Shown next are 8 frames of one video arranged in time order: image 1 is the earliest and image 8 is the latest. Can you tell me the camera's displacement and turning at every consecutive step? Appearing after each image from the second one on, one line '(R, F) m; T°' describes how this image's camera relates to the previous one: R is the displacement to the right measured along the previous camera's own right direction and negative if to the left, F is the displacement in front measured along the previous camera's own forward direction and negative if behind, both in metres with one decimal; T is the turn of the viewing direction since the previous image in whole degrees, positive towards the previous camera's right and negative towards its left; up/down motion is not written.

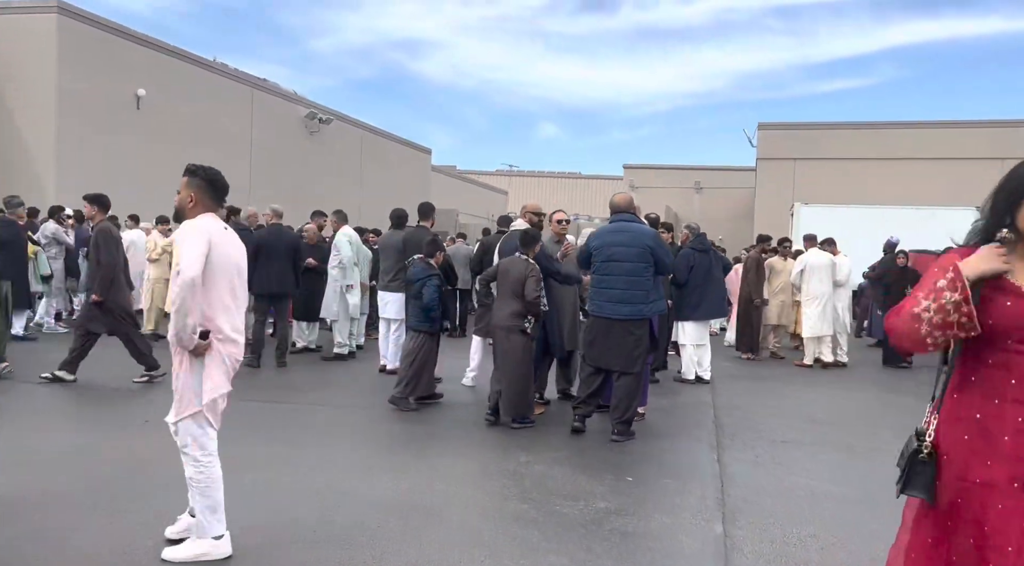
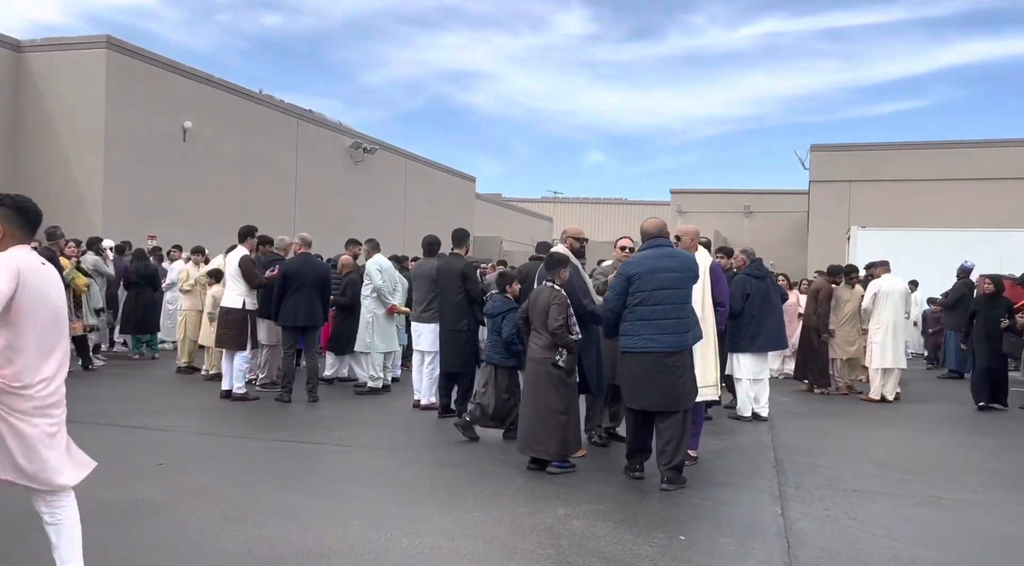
(+0.1, +0.6) m; -3°
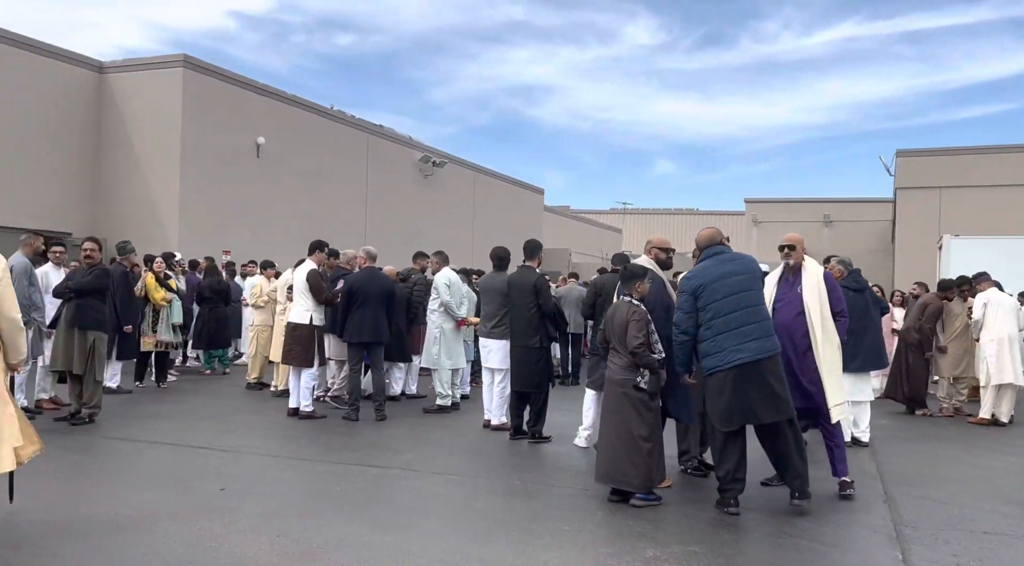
(-0.1, +0.4) m; -4°
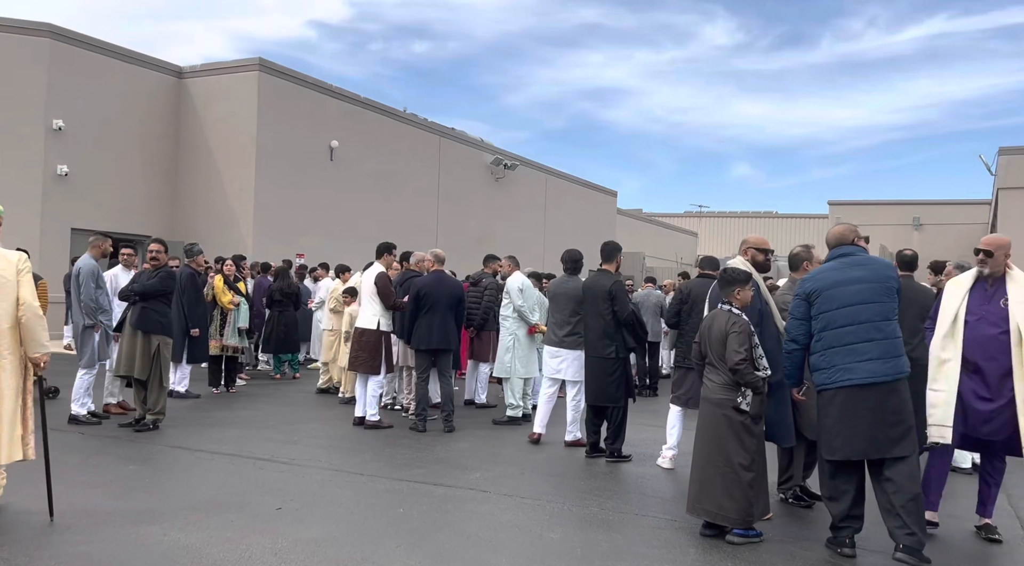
(0.0, +0.6) m; -4°
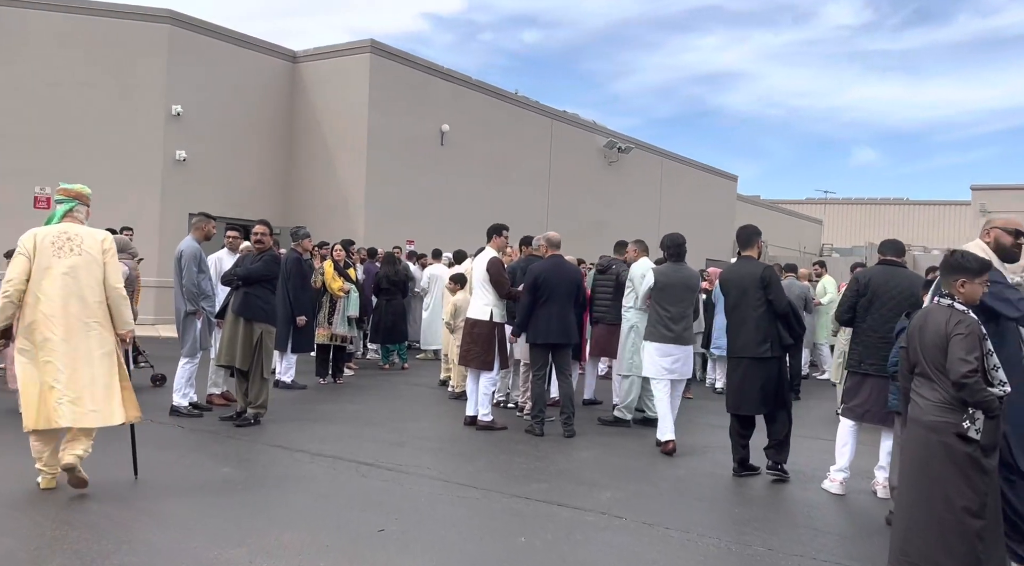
(-0.2, +1.0) m; -6°
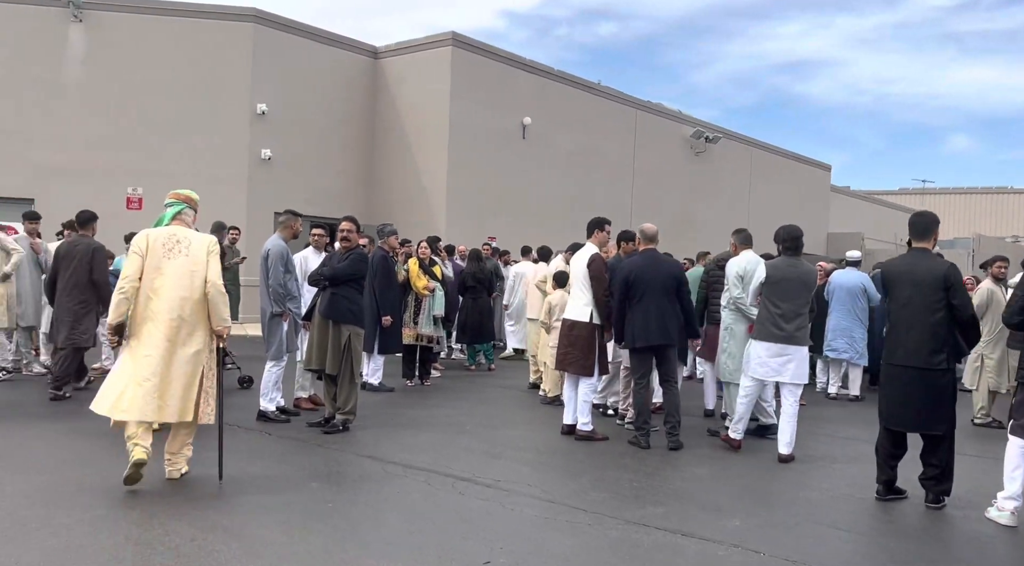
(-0.2, +0.6) m; -5°
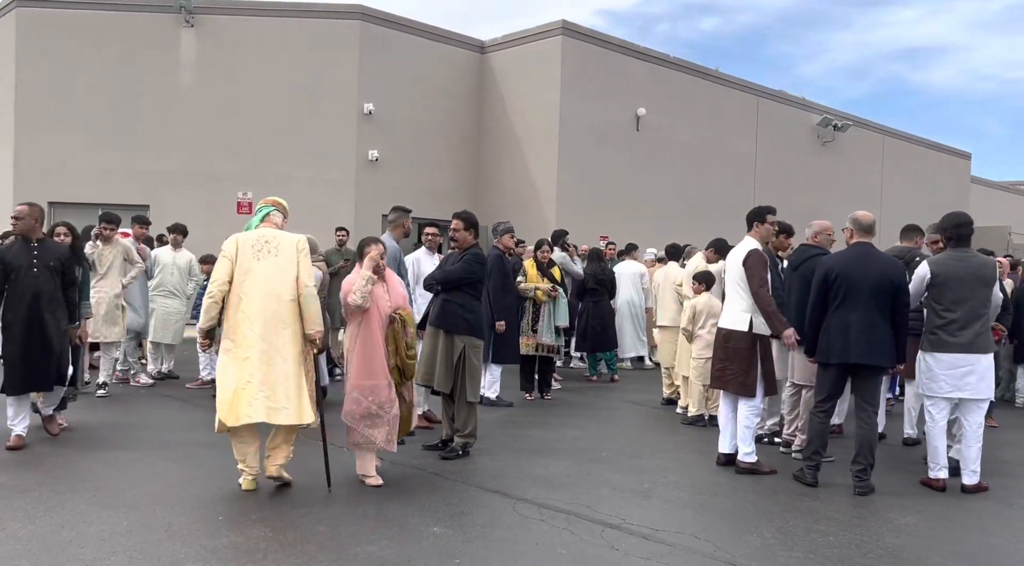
(-0.3, +1.1) m; -6°
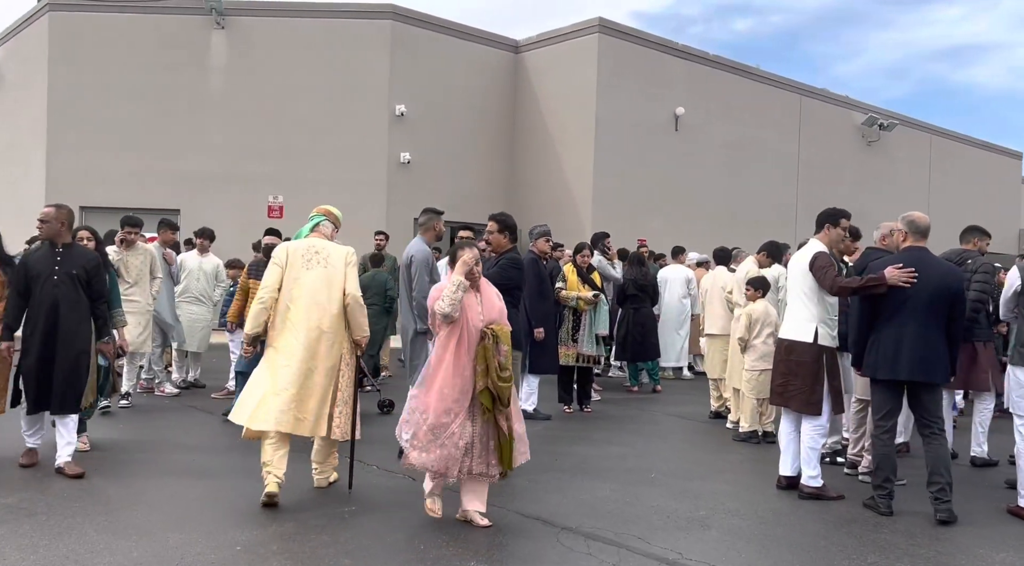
(-0.1, +0.6) m; -2°
